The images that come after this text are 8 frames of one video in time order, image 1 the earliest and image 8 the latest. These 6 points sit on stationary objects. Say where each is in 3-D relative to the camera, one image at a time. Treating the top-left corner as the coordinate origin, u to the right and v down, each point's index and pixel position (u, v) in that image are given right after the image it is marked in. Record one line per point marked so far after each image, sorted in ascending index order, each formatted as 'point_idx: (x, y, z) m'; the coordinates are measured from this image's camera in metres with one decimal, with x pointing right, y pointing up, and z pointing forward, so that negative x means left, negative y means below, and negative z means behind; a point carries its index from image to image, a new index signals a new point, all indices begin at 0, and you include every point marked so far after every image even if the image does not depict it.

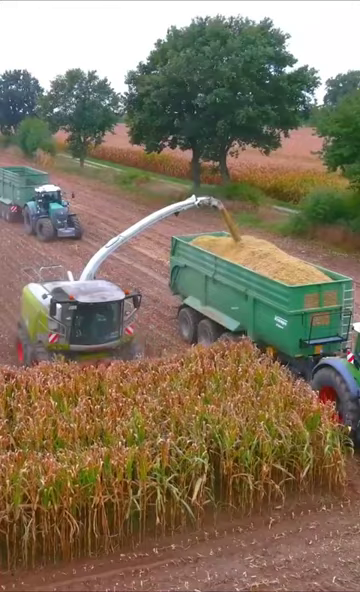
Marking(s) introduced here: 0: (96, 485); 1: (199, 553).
0: (-0.6, -1.4, +6.3) m
1: (+0.1, -2.0, +6.5) m
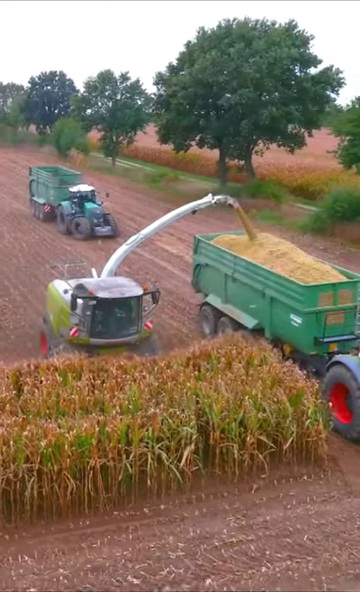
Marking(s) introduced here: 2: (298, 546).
0: (-0.7, -1.3, +7.0) m
1: (0.0, -1.9, +7.2) m
2: (+0.9, -2.0, +6.7) m
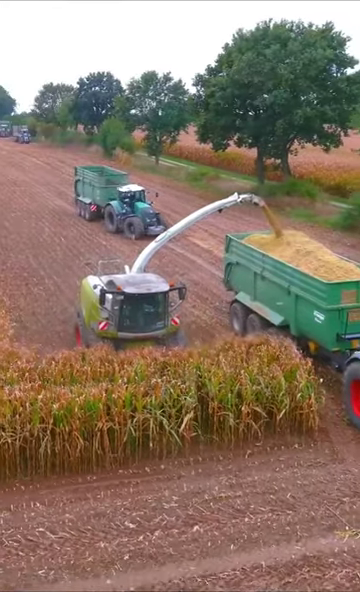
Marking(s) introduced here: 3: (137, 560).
0: (-0.8, -1.1, +7.9) m
1: (0.0, -1.7, +8.0) m
2: (+0.9, -1.8, +7.5) m
3: (-0.3, -2.0, +6.5) m
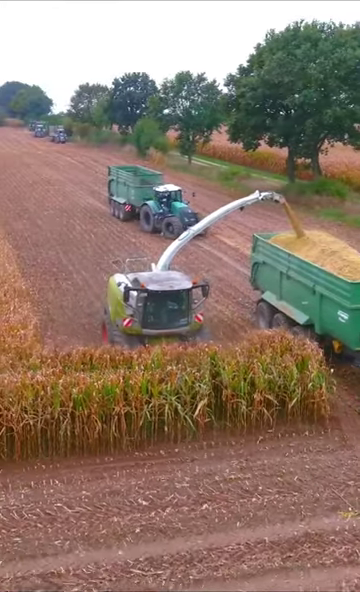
0: (-0.6, -1.0, +8.3) m
1: (+0.2, -1.6, +8.4) m
2: (+1.0, -1.8, +7.8) m
3: (-0.3, -1.9, +6.9) m
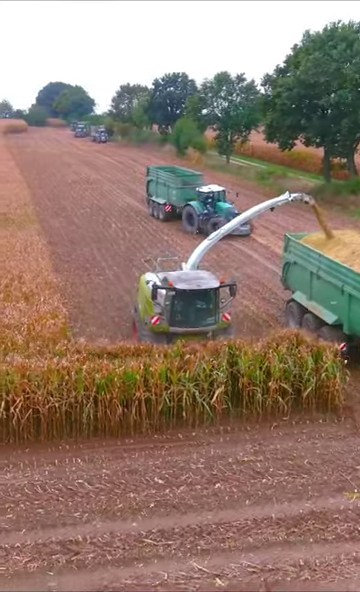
0: (-0.5, -0.9, +8.8) m
1: (+0.3, -1.5, +8.8) m
2: (+1.1, -1.7, +8.2) m
3: (-0.2, -1.9, +7.3) m
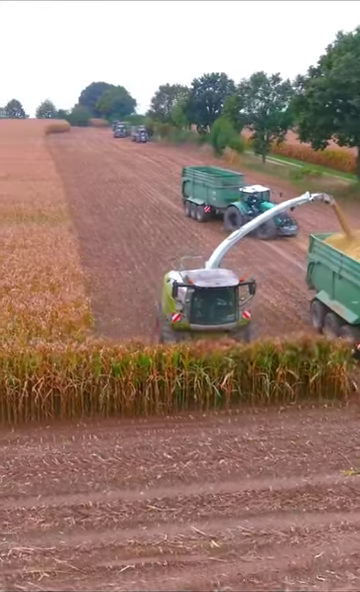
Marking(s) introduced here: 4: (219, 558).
0: (-0.3, -0.8, +9.4) m
1: (+0.5, -1.4, +9.4) m
2: (+1.2, -1.6, +8.7) m
3: (-0.1, -1.7, +7.9) m
4: (+0.3, -2.0, +6.5) m
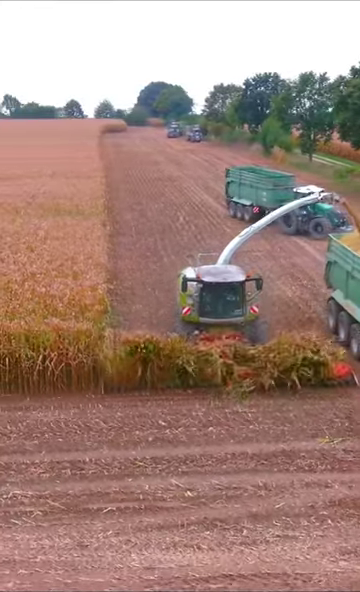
0: (-0.3, -0.6, +10.4) m
1: (+0.4, -1.2, +10.3) m
2: (+1.2, -1.4, +9.6) m
3: (-0.2, -1.6, +8.9) m
4: (+0.1, -1.9, +7.4) m
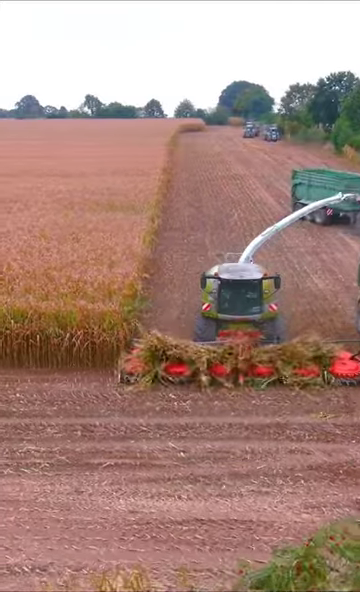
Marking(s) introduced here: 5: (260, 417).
0: (-0.1, -0.4, +11.3) m
1: (+0.6, -1.0, +11.2) m
2: (+1.3, -1.2, +10.4) m
3: (-0.2, -1.4, +9.8) m
4: (0.0, -1.7, +8.4) m
5: (+0.9, -1.4, +9.7) m
